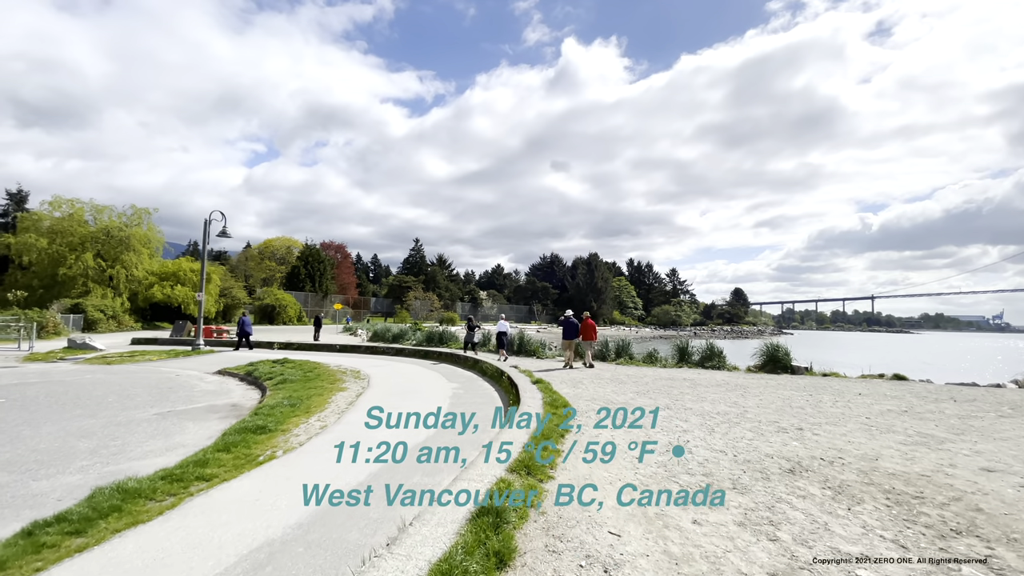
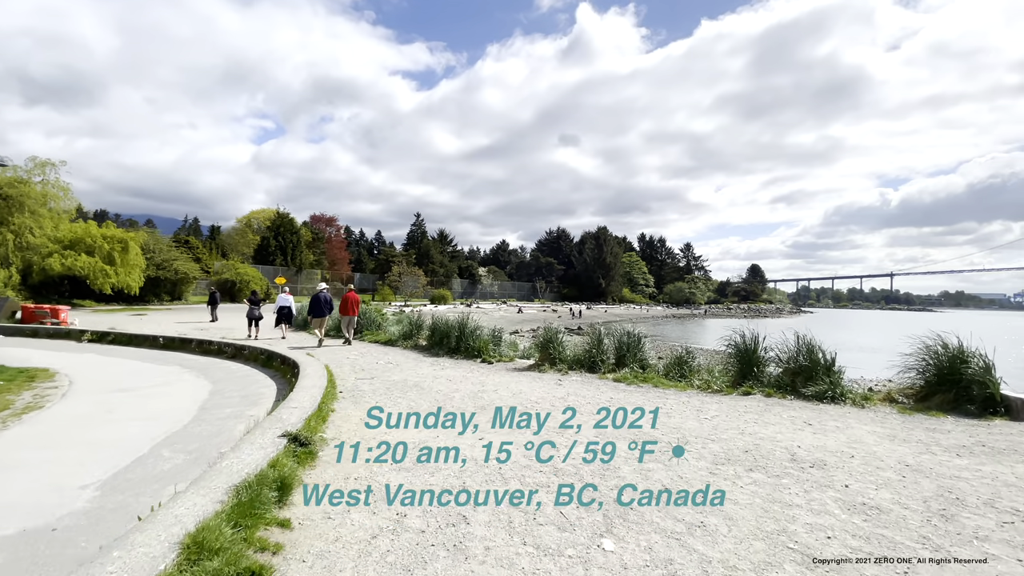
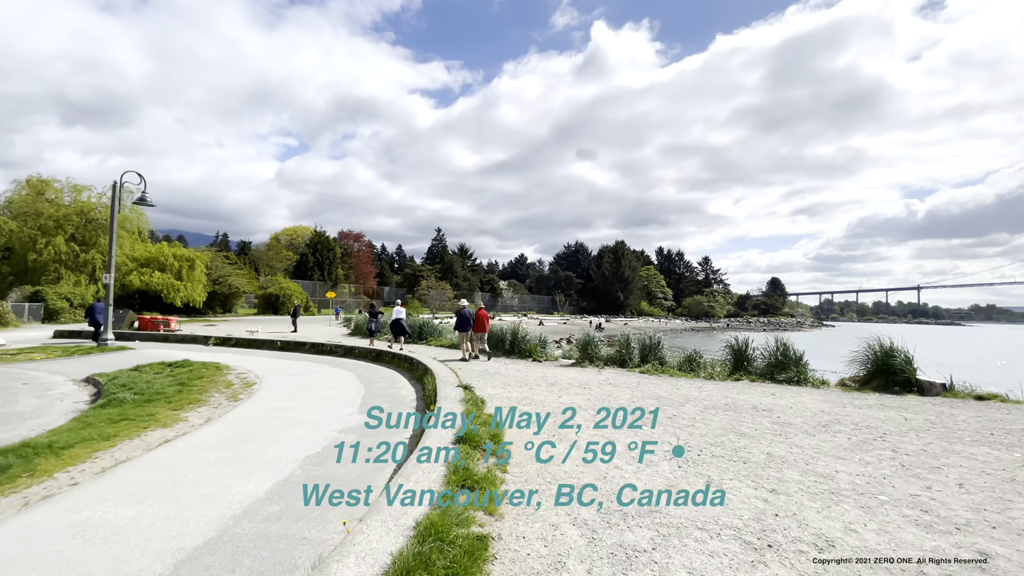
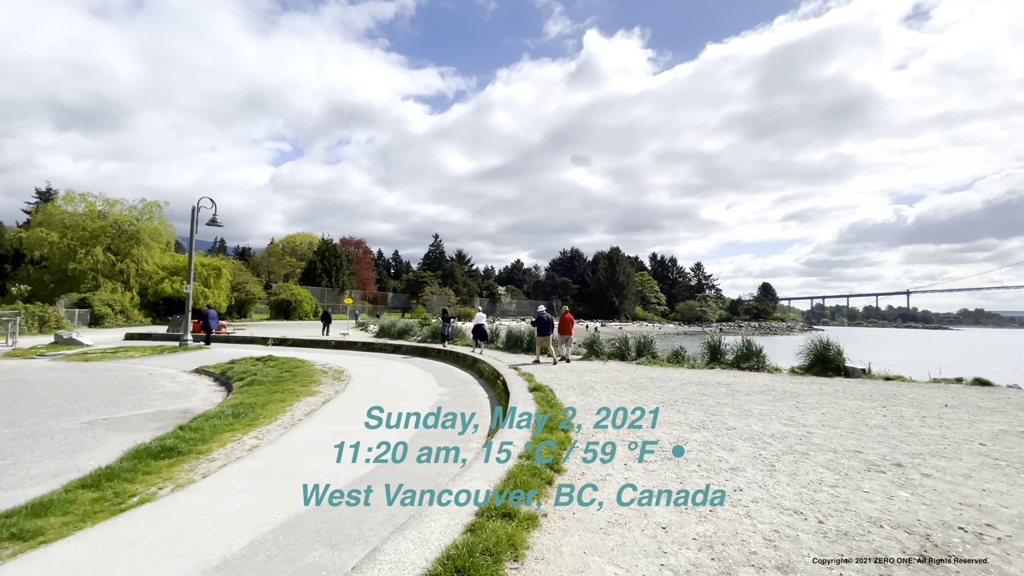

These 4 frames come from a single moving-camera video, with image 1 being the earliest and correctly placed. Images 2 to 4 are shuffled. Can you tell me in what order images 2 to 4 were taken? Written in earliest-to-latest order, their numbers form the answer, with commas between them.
4, 3, 2
